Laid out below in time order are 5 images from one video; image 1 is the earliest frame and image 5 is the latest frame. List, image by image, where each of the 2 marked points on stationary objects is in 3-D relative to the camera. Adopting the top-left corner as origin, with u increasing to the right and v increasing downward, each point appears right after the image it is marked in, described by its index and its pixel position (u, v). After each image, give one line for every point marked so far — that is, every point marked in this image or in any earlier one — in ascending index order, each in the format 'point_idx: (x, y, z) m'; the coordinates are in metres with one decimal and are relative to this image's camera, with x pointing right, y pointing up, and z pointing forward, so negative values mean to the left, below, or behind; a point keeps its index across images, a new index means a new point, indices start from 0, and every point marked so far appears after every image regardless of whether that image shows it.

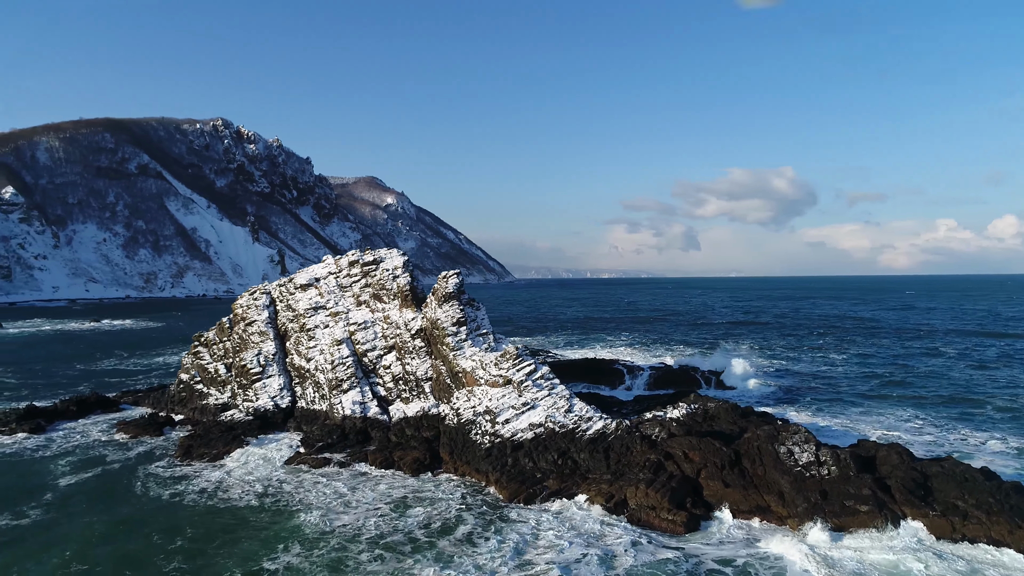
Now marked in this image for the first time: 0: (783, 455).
0: (+5.9, -3.7, +15.6) m
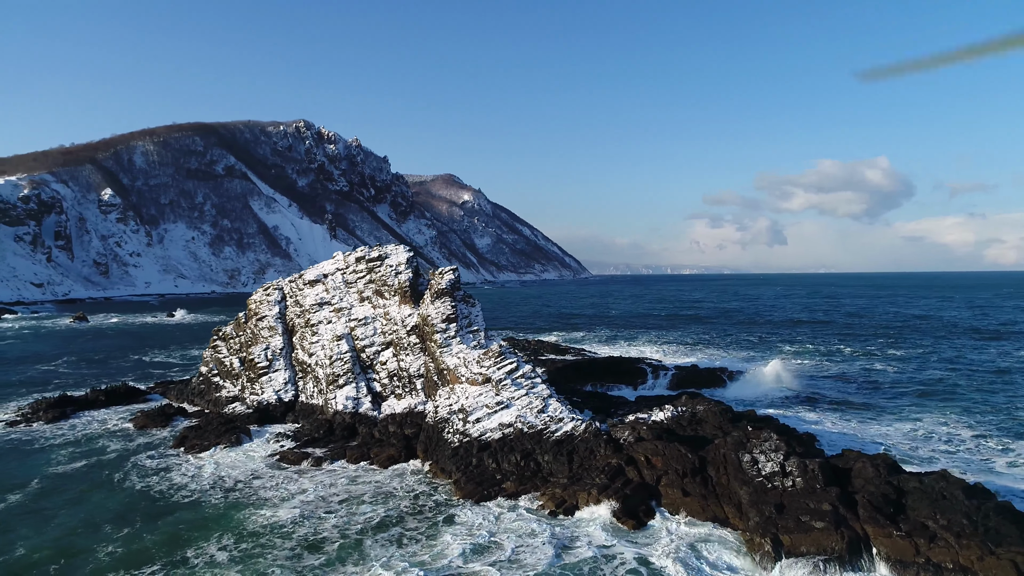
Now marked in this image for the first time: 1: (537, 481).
0: (+4.8, -3.6, +14.6) m
1: (+0.5, -4.4, +16.2) m
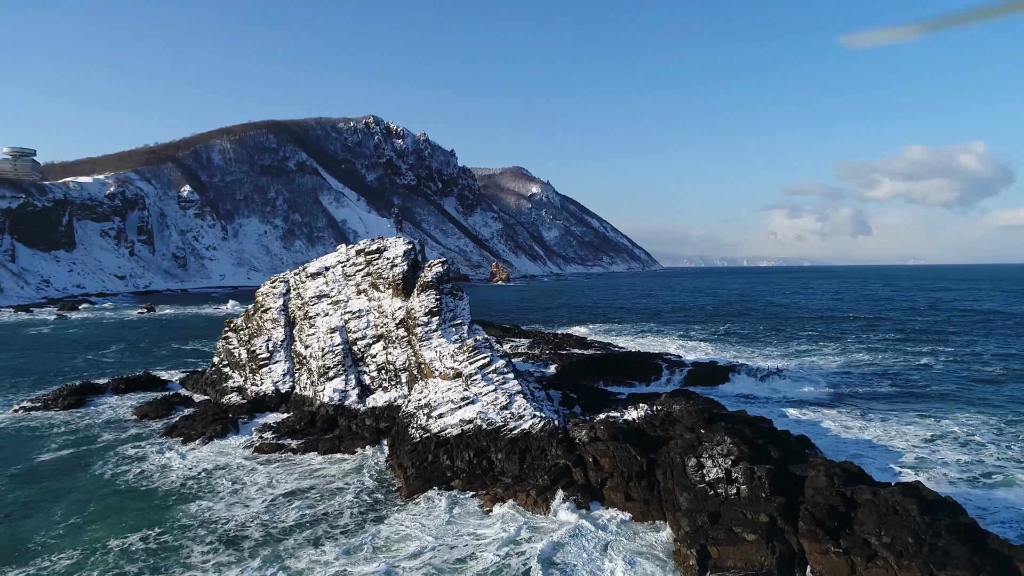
0: (+3.4, -3.5, +13.7) m
1: (-0.6, -4.2, +15.7) m
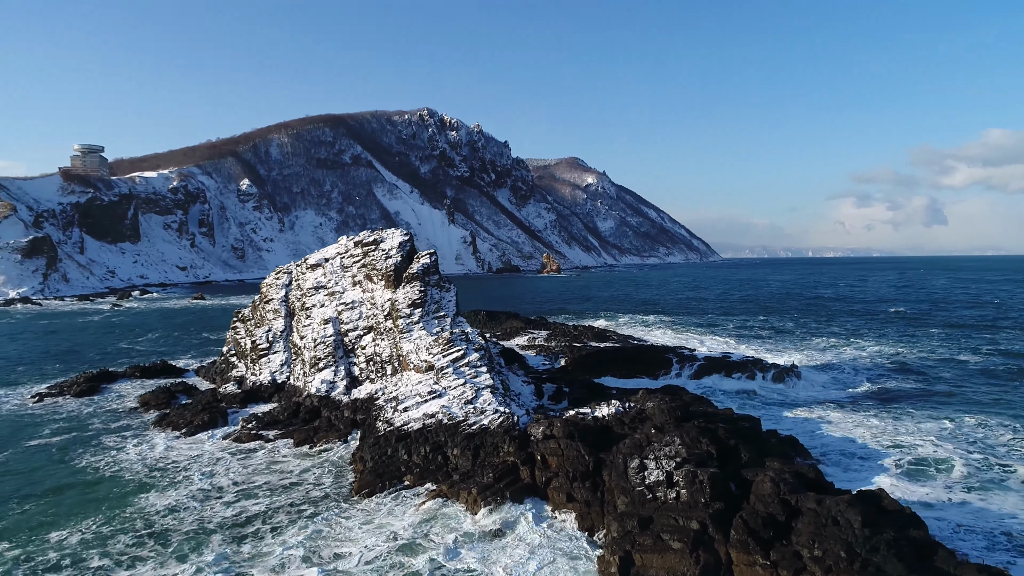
0: (+2.2, -3.3, +13.0) m
1: (-1.7, -4.1, +15.4) m
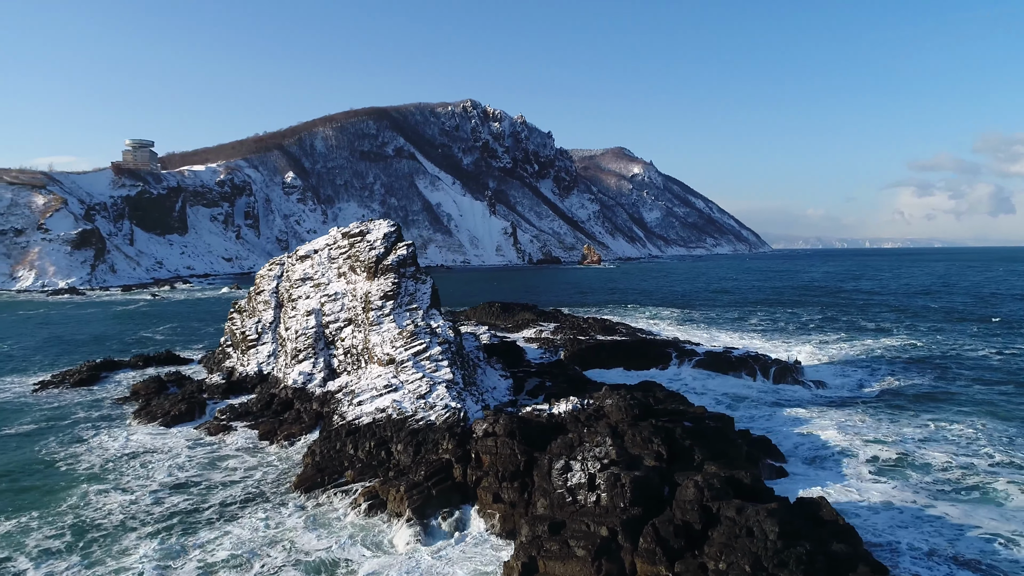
0: (+0.8, -3.2, +12.4) m
1: (-2.9, -3.9, +15.1) m
